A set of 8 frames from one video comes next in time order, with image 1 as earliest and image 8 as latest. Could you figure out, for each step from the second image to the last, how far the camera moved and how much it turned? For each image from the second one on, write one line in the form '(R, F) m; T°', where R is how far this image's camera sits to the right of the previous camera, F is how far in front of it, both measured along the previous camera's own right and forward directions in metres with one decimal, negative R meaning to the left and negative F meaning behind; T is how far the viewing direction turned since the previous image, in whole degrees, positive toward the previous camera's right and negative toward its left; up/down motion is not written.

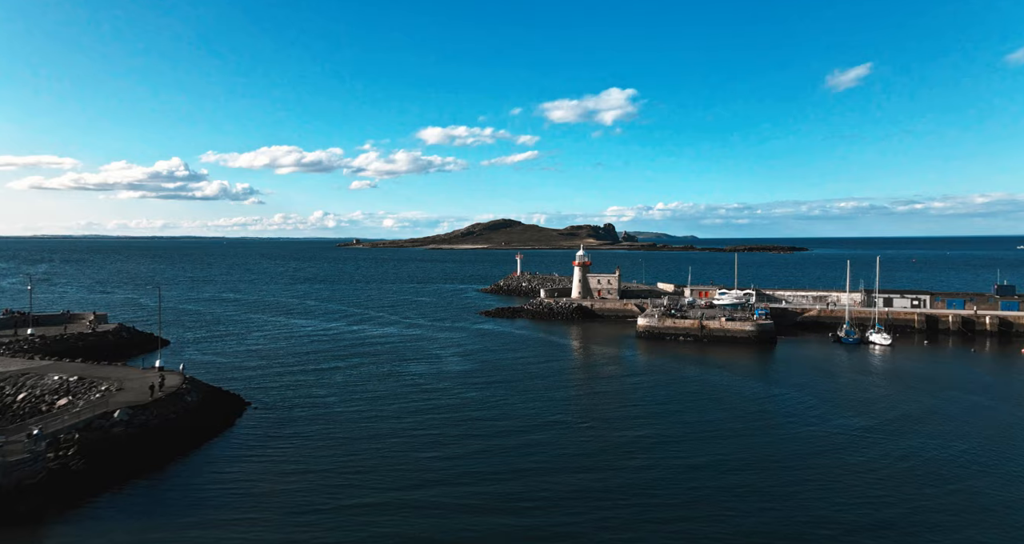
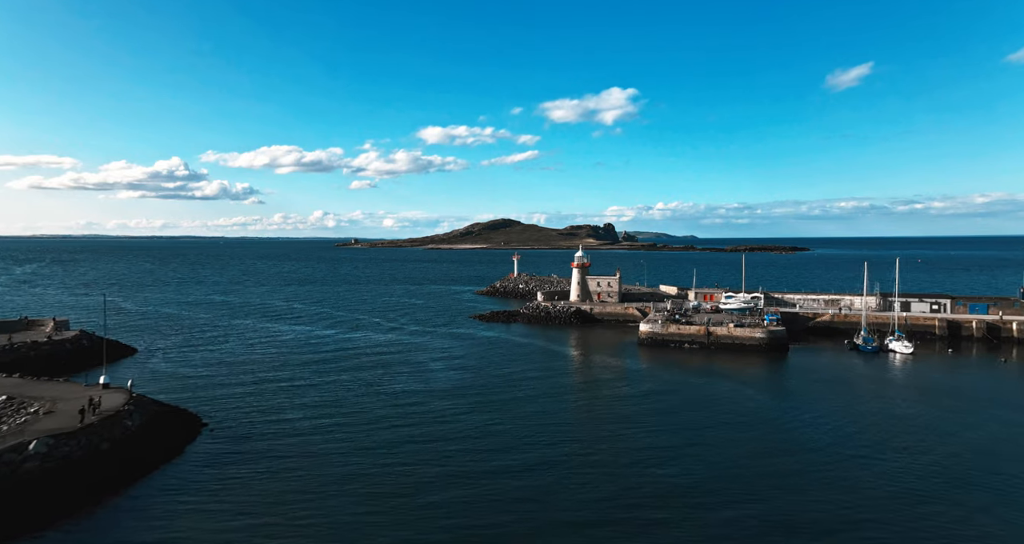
(+0.5, +3.3) m; 0°
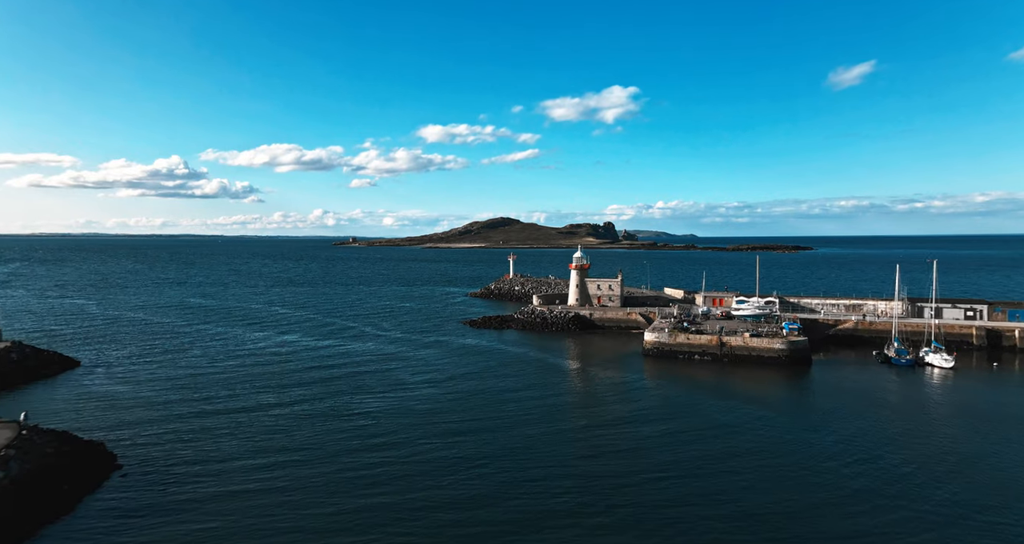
(+0.7, +5.0) m; 0°
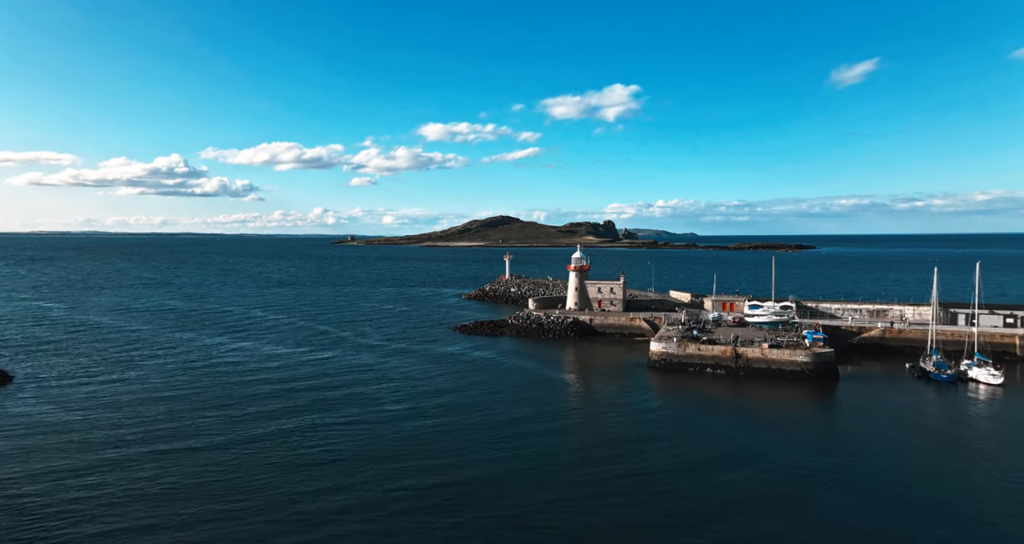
(+0.6, +4.6) m; 0°
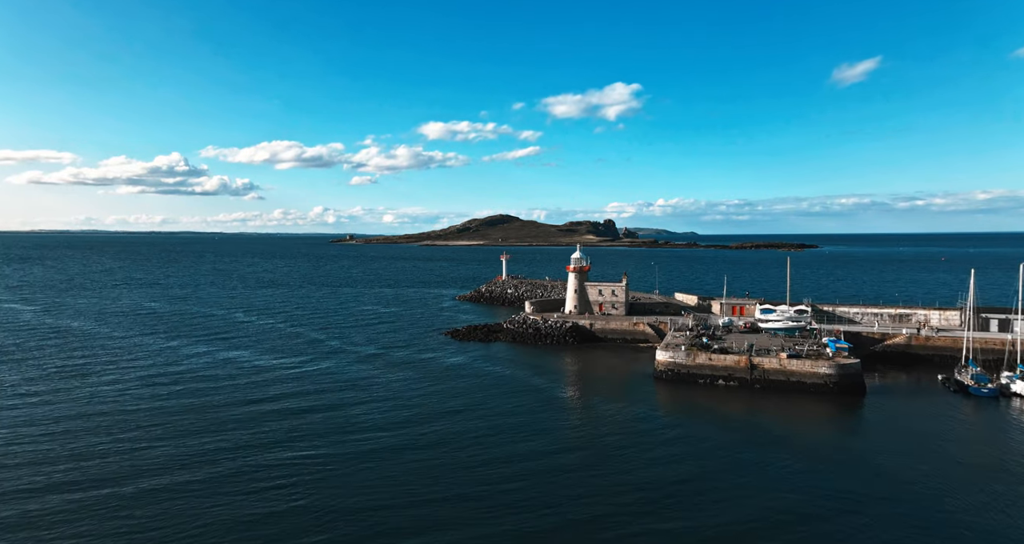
(+0.4, +3.6) m; 0°
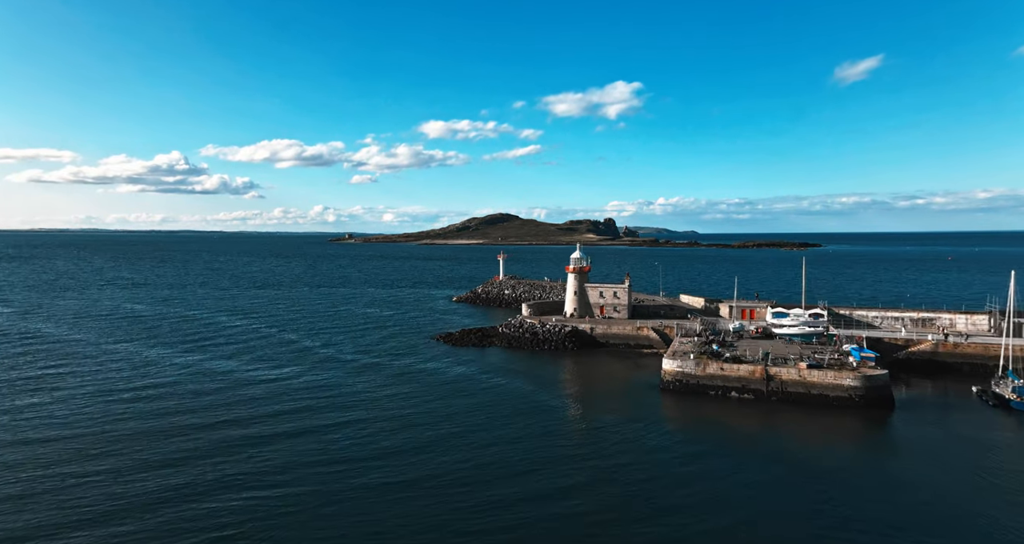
(+0.4, +3.1) m; 0°
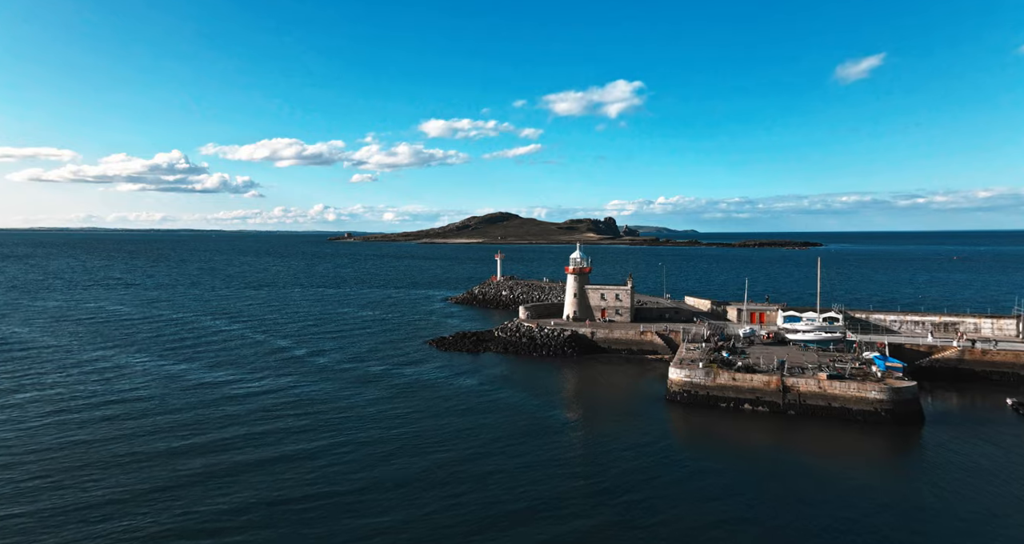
(+0.3, +2.6) m; 0°
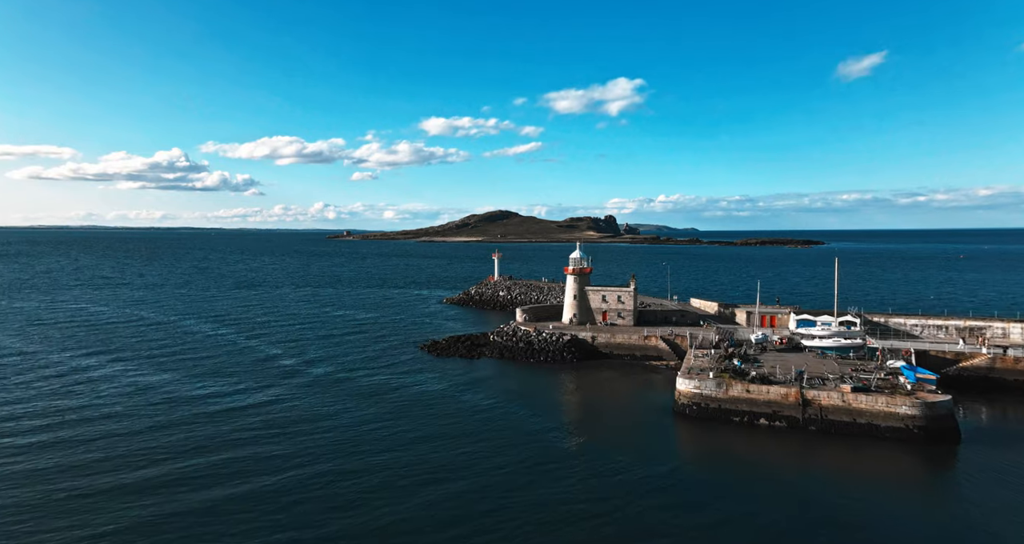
(+0.3, +2.7) m; 0°
